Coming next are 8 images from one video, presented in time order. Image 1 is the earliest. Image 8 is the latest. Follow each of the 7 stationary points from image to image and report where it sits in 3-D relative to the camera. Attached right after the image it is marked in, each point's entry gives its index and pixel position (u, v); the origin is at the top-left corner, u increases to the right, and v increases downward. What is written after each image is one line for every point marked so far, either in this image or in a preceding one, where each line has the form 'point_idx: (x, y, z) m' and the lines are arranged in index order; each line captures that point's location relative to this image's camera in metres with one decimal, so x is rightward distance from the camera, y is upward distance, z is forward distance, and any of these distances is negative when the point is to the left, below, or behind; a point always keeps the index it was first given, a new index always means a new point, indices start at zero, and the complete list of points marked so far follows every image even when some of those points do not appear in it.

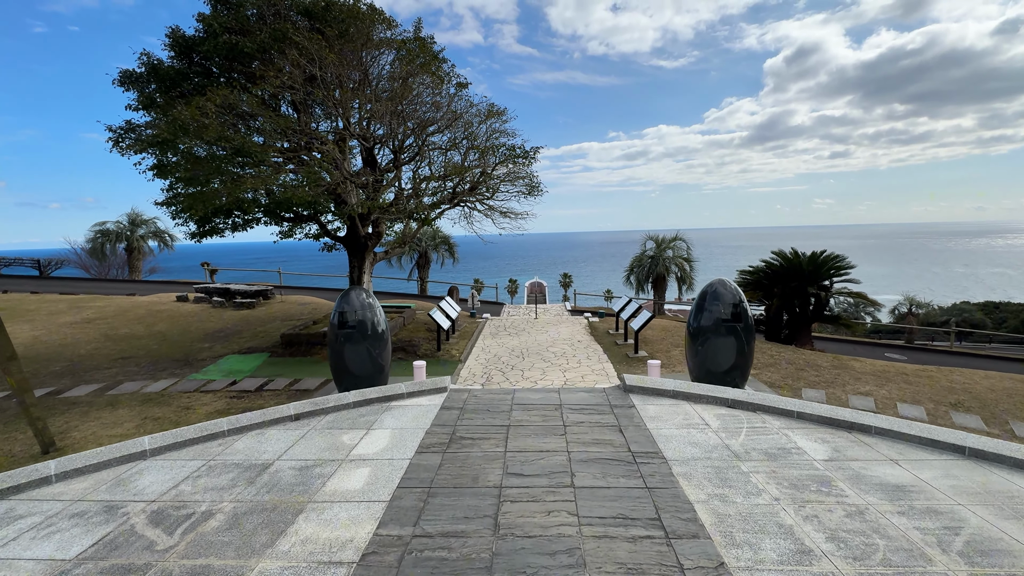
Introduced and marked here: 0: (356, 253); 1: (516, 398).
0: (-4.3, +1.0, +12.4) m
1: (0.0, -1.3, +5.1) m
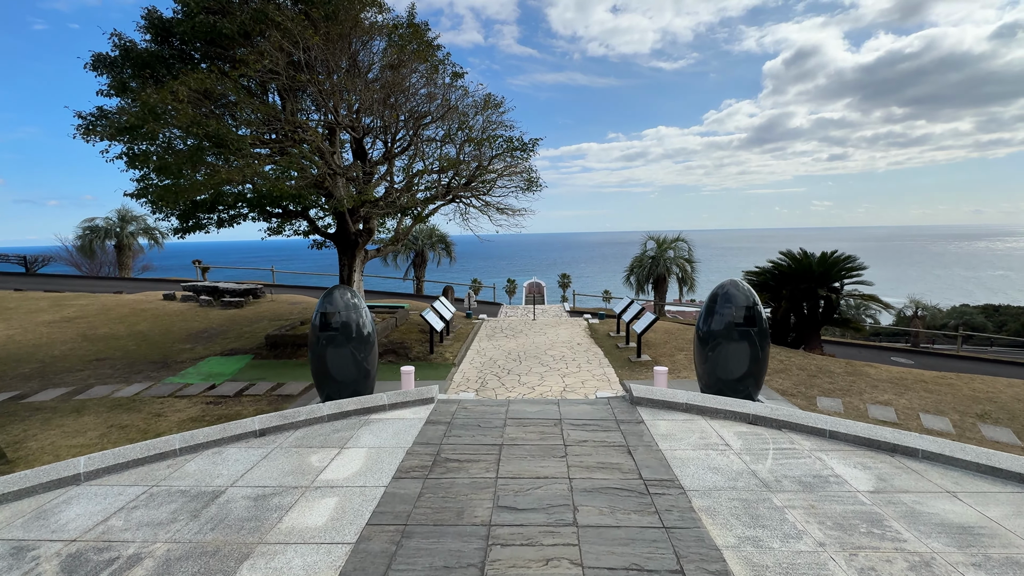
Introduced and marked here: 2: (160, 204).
0: (-4.4, +1.0, +11.8) m
1: (0.0, -1.3, +4.5) m
2: (-6.1, +1.5, +7.7) m
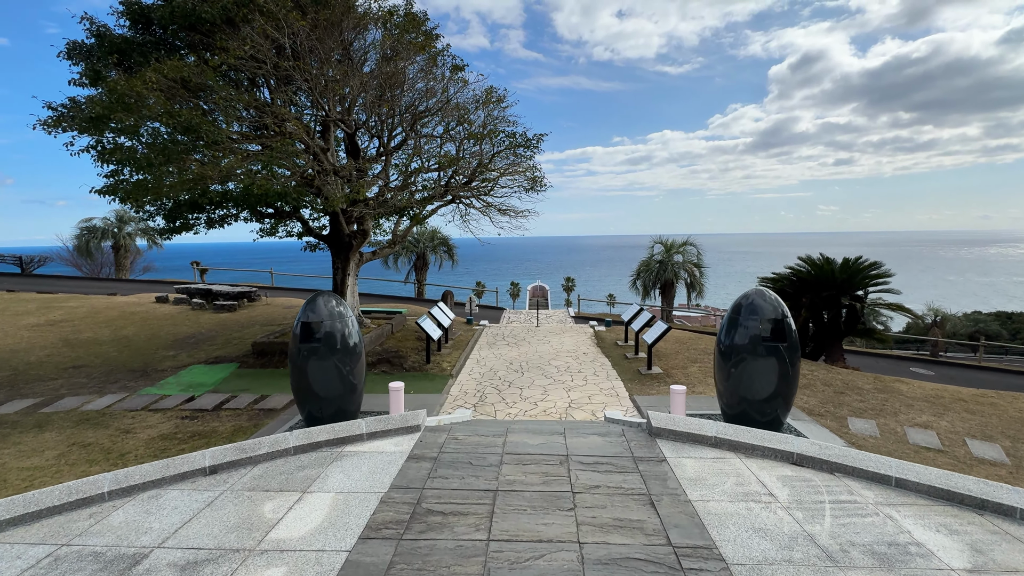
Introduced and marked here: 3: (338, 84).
0: (-4.3, +0.9, +11.2) m
1: (0.0, -1.3, +3.9) m
2: (-6.1, +1.4, +7.1) m
3: (-3.2, +3.7, +8.1) m
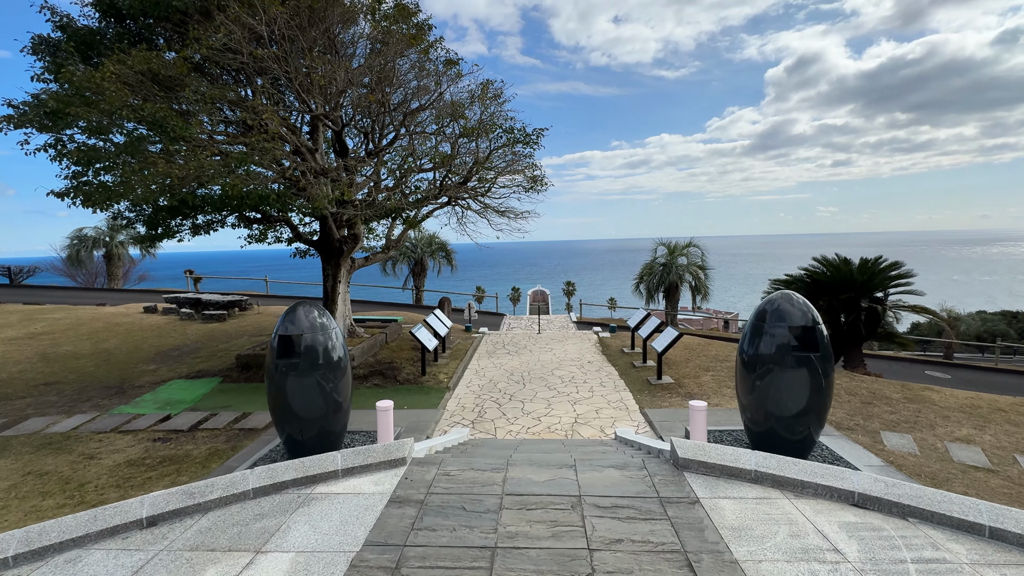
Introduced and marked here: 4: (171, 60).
0: (-4.3, +0.7, +10.7) m
1: (0.0, -1.4, +3.3) m
2: (-6.1, +1.2, +6.5) m
3: (-3.2, +3.6, +7.6) m
4: (-5.1, +3.4, +6.8) m
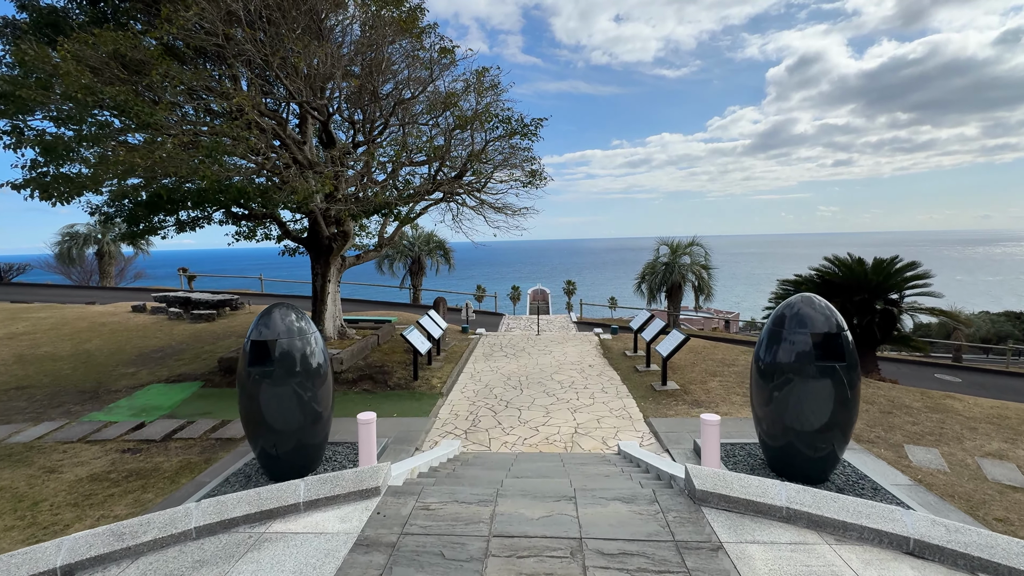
0: (-4.4, +0.7, +10.2) m
1: (-0.1, -1.4, +2.8) m
2: (-6.1, +1.2, +6.1) m
3: (-3.3, +3.6, +7.1) m
4: (-5.2, +3.4, +6.3) m
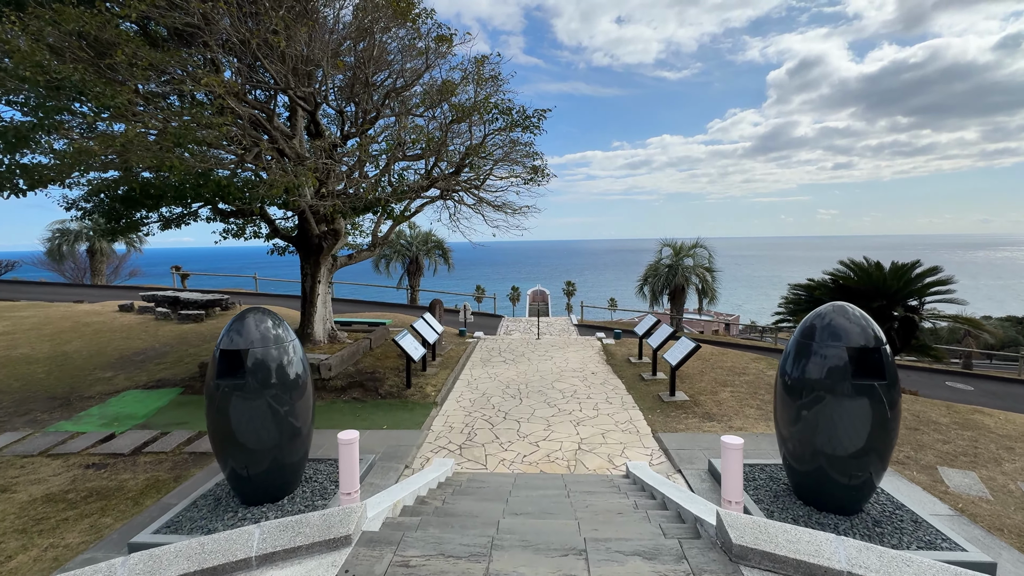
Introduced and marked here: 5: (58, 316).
0: (-4.4, +0.7, +9.7) m
1: (-0.1, -1.5, +2.3) m
2: (-6.1, +1.2, +5.5) m
3: (-3.2, +3.5, +6.6) m
4: (-5.2, +3.4, +5.8) m
5: (-15.0, -0.9, +14.8) m
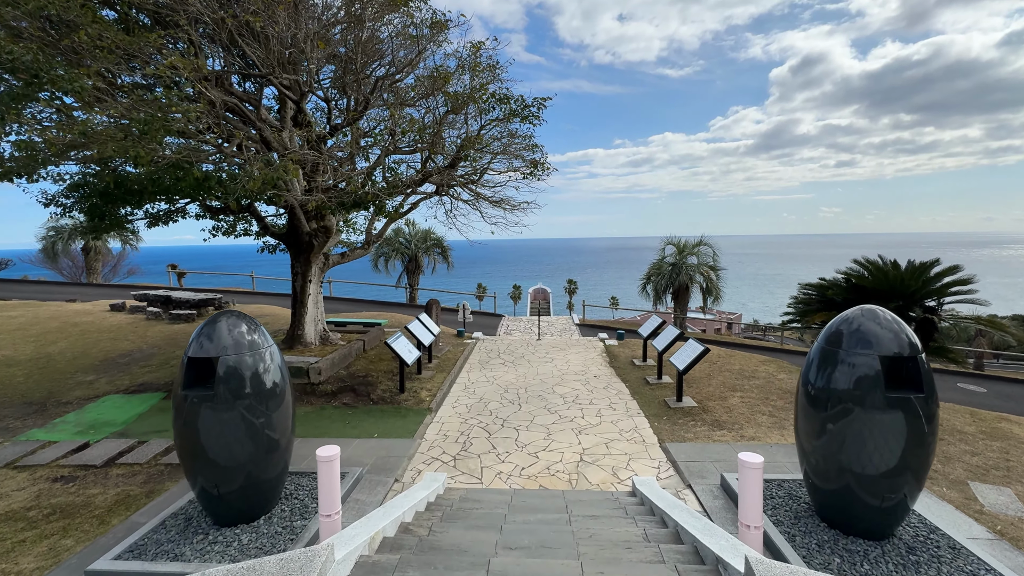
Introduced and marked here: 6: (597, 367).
0: (-4.4, +0.7, +9.3) m
1: (-0.1, -1.5, +1.9) m
2: (-6.2, +1.2, +5.2) m
3: (-3.3, +3.5, +6.2) m
4: (-5.2, +3.4, +5.4) m
5: (-15.0, -0.9, +14.4) m
6: (+1.9, -1.8, +9.9) m
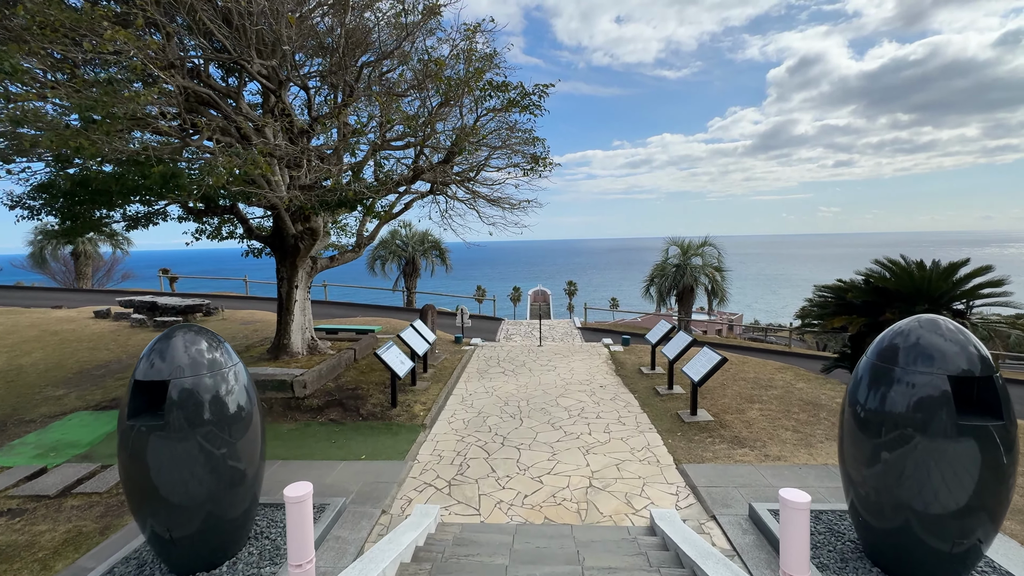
0: (-4.4, +0.6, +8.7) m
1: (-0.1, -1.6, +1.3) m
2: (-6.2, +1.1, +4.6) m
3: (-3.3, +3.4, +5.6) m
4: (-5.2, +3.3, +4.8) m
5: (-15.0, -1.1, +13.8) m
6: (+1.9, -1.8, +9.4) m
